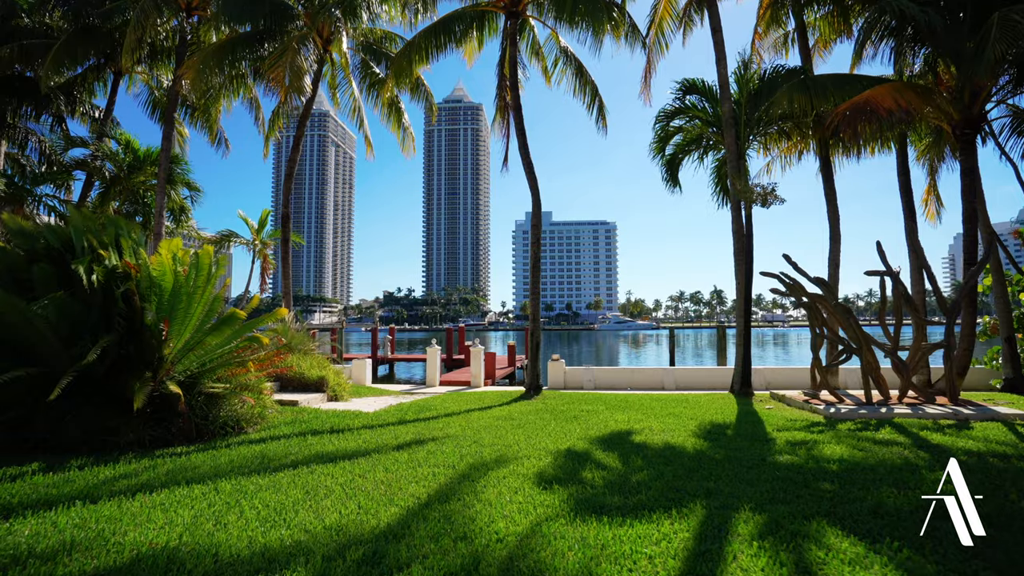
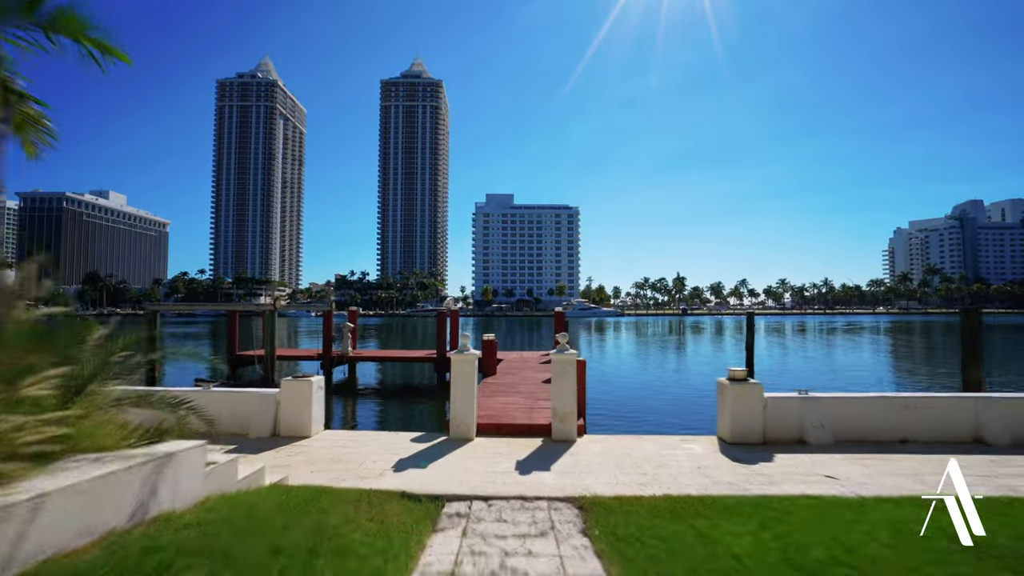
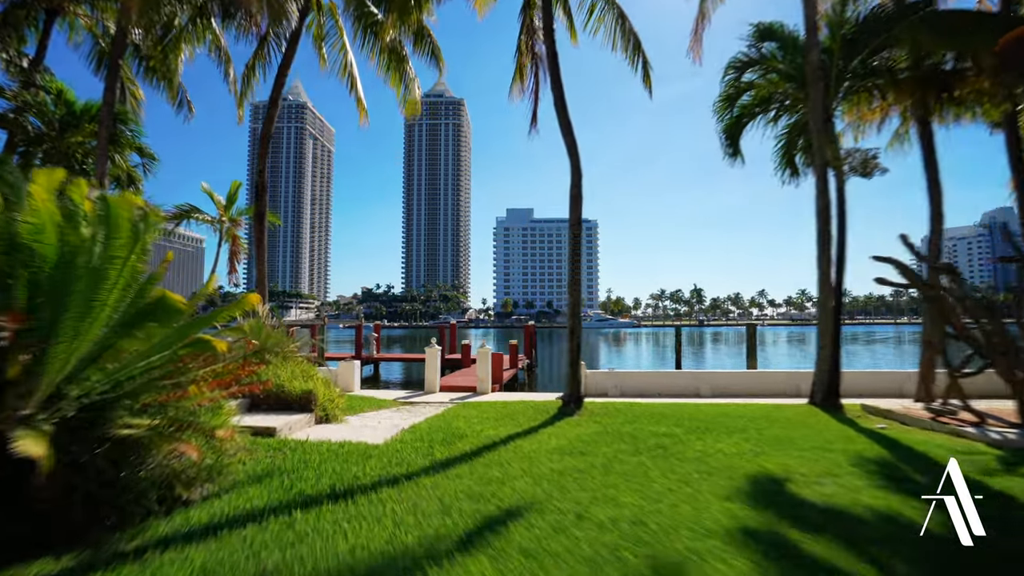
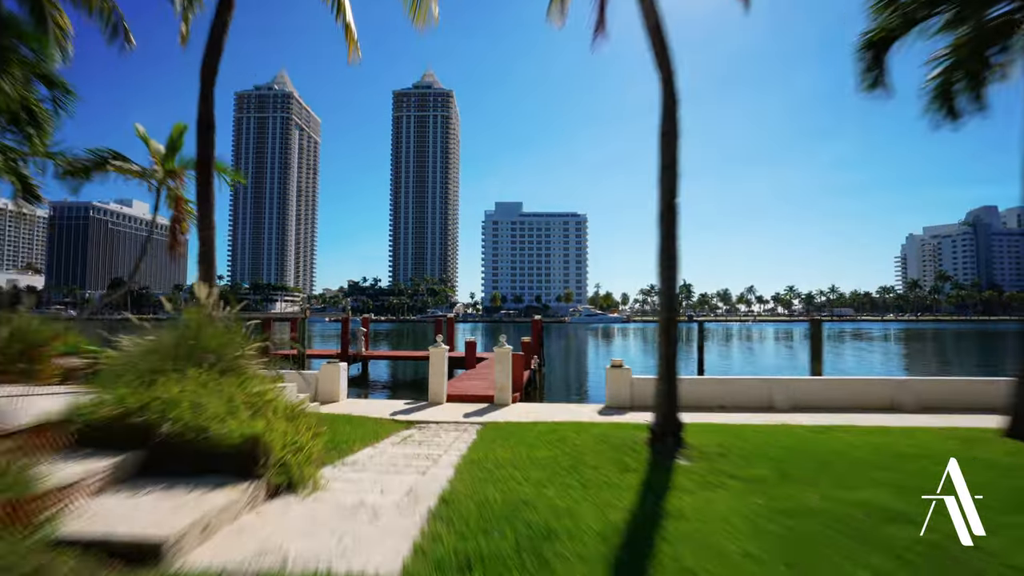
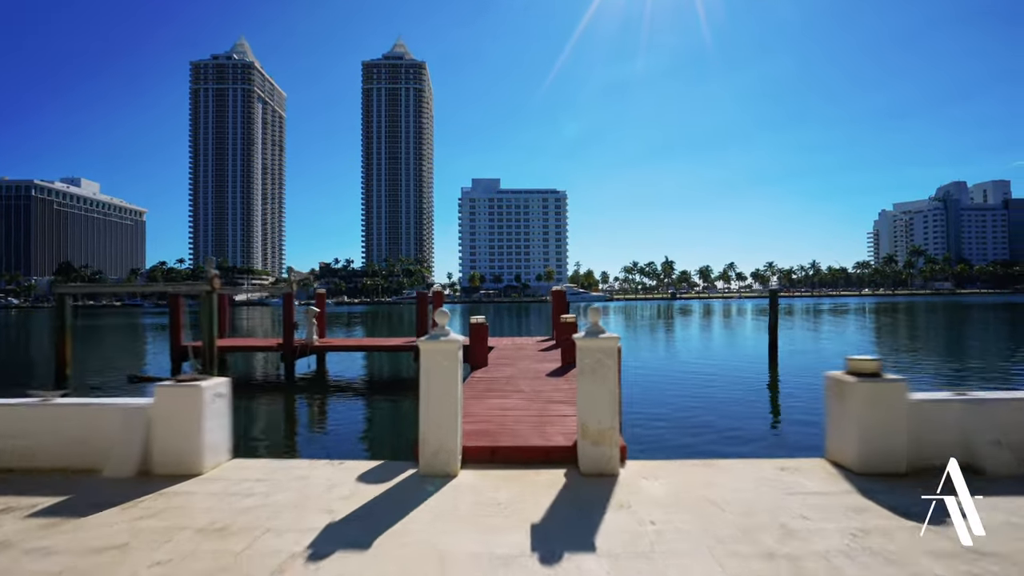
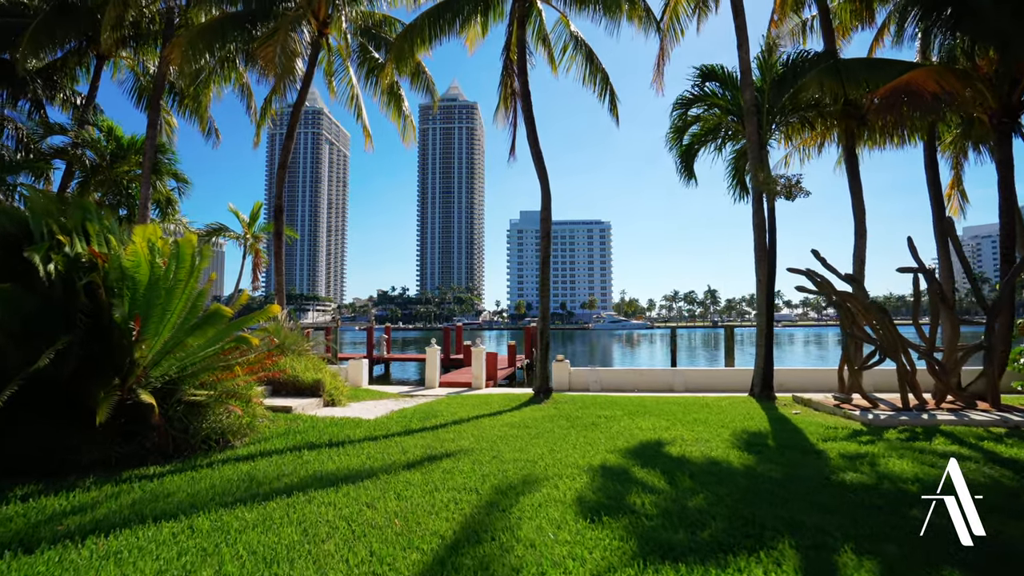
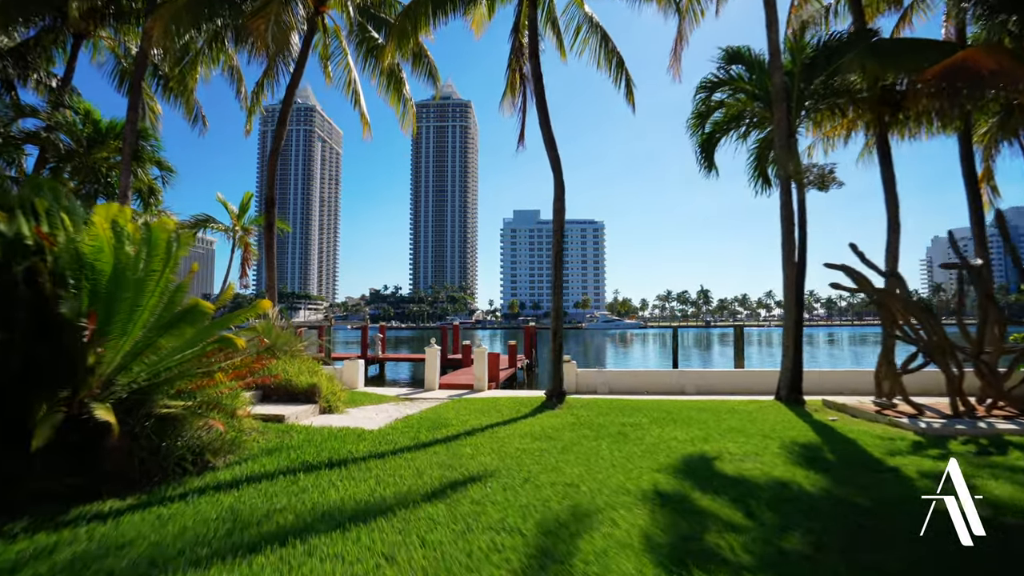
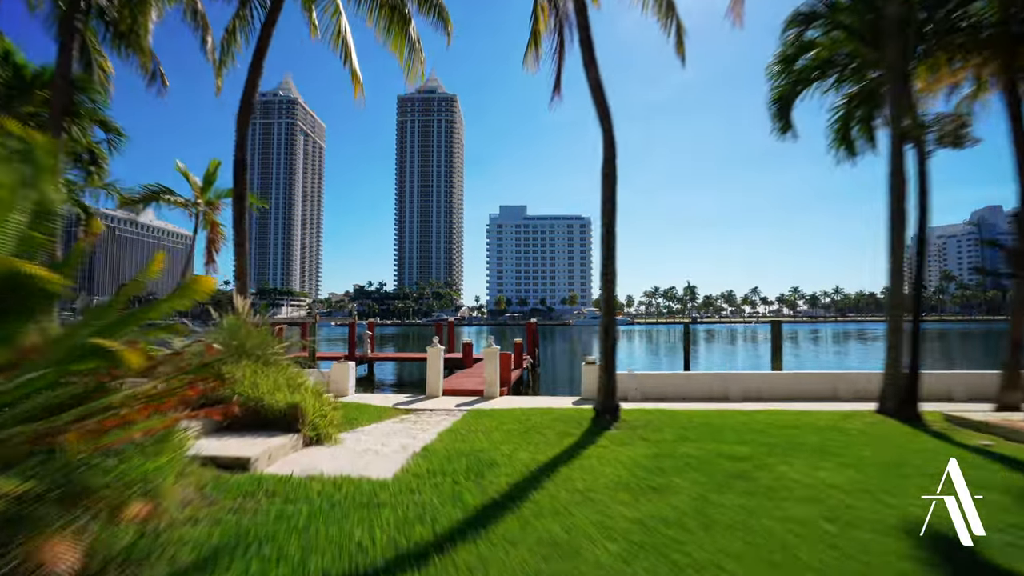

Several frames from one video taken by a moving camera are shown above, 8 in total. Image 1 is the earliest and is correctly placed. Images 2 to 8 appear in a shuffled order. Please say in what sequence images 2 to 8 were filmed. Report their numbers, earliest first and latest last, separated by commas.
6, 7, 3, 8, 4, 2, 5
